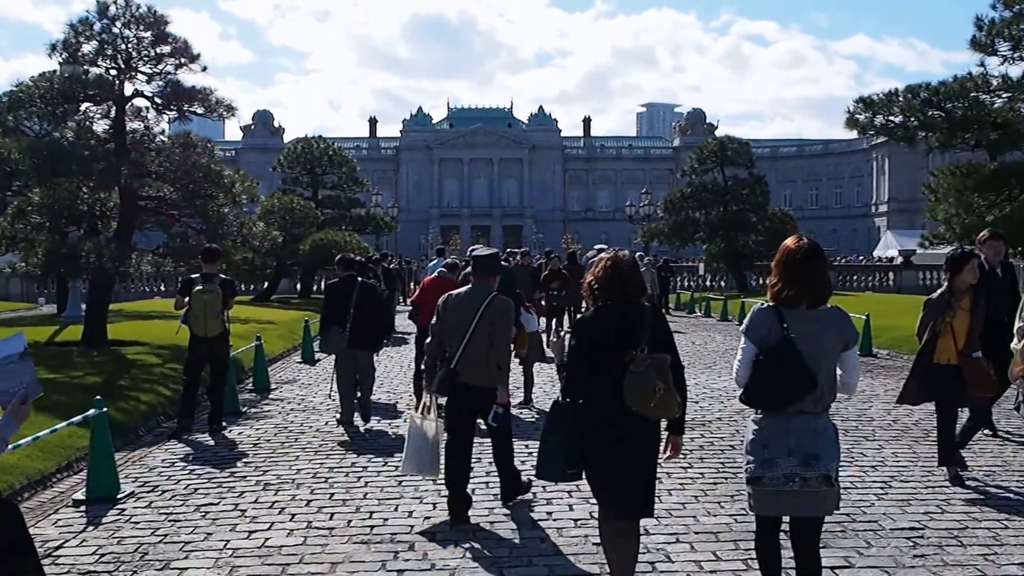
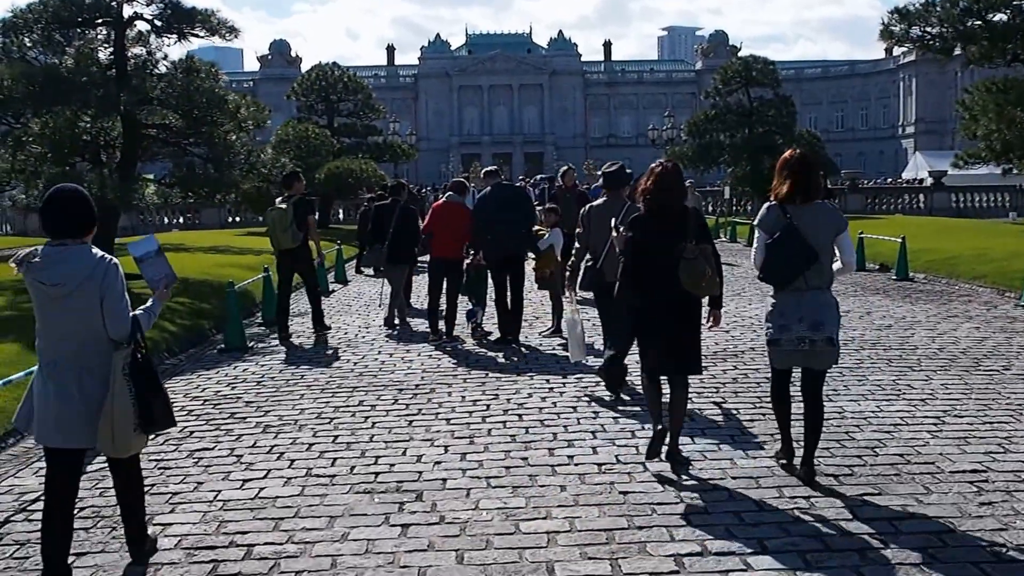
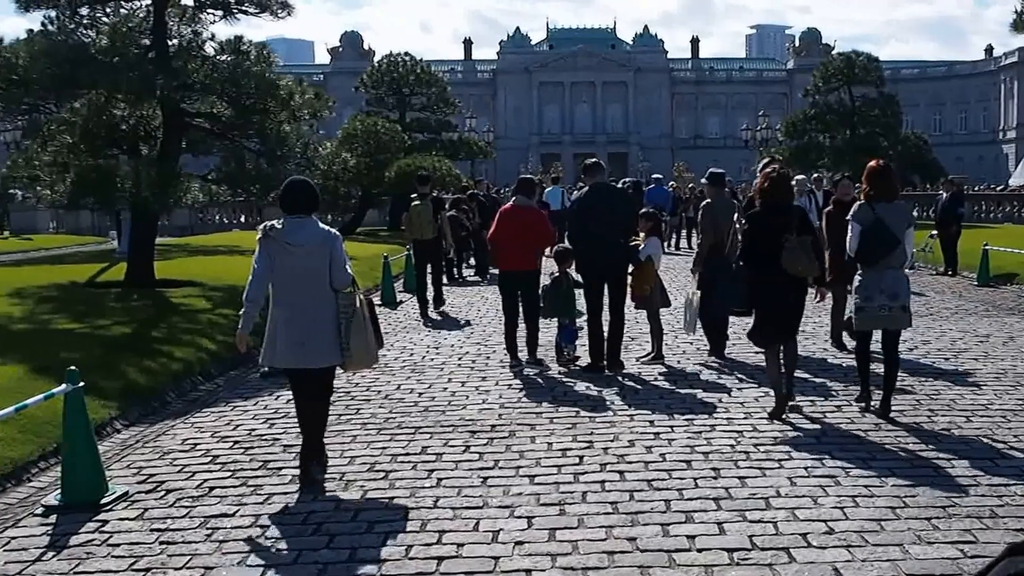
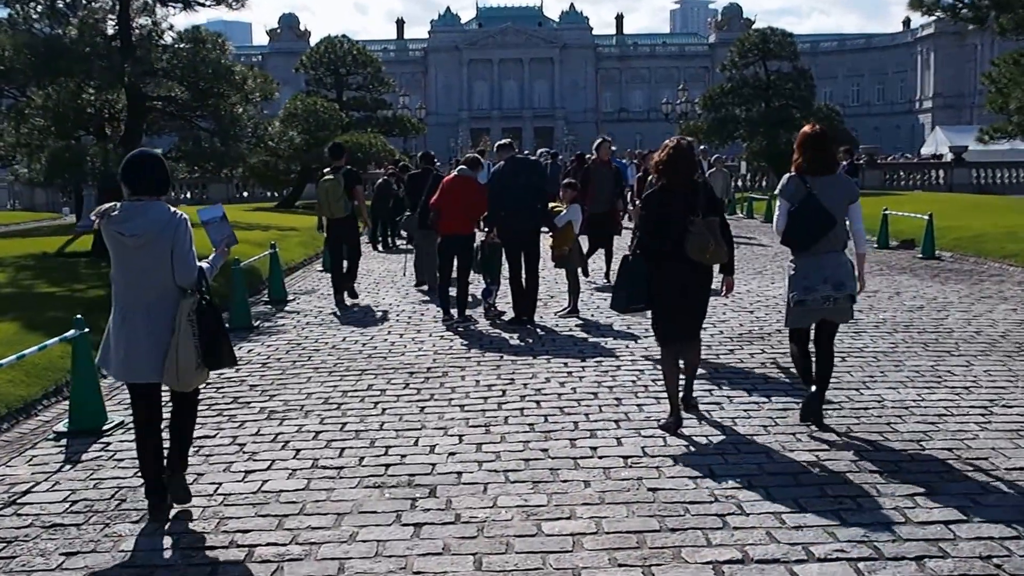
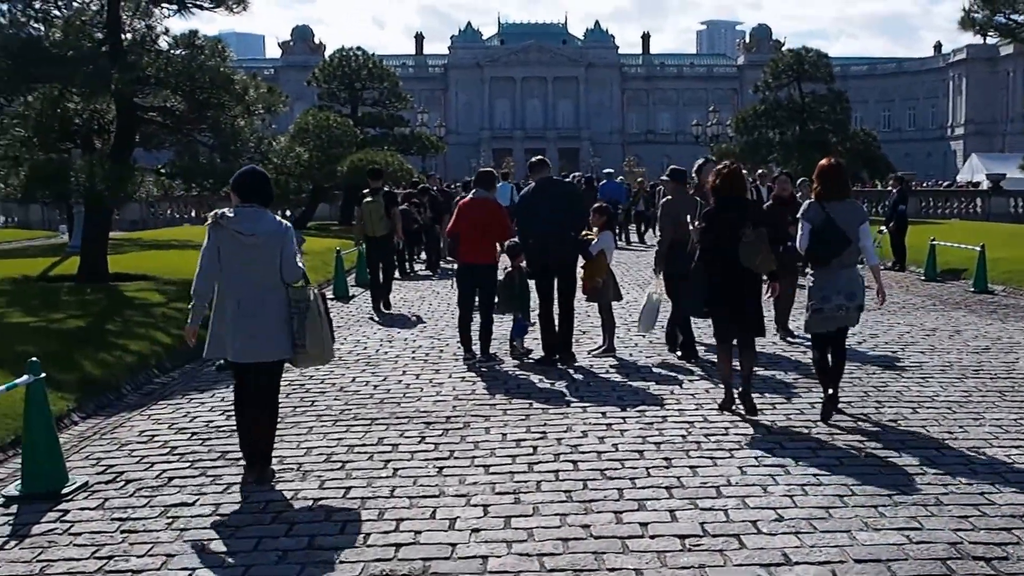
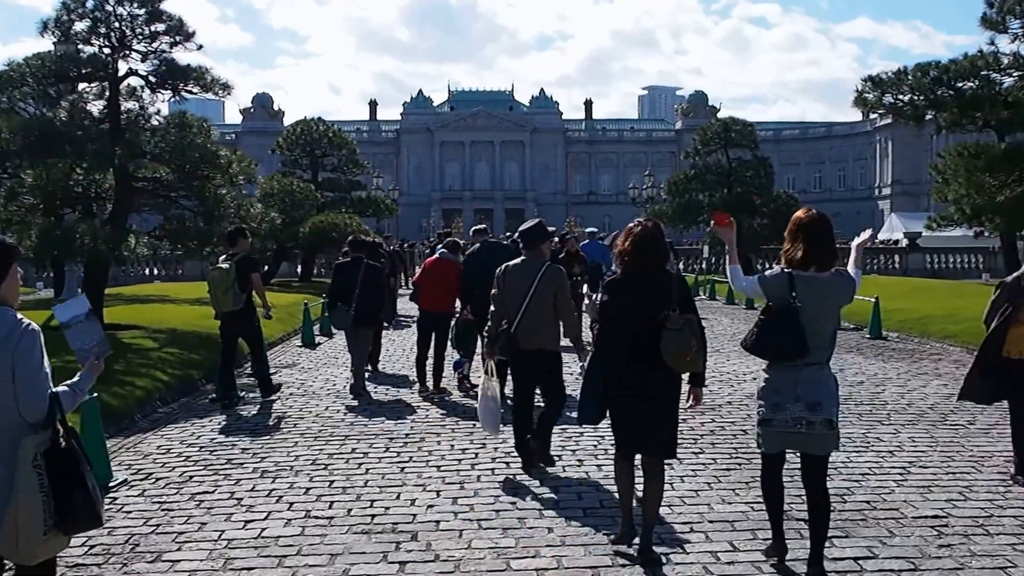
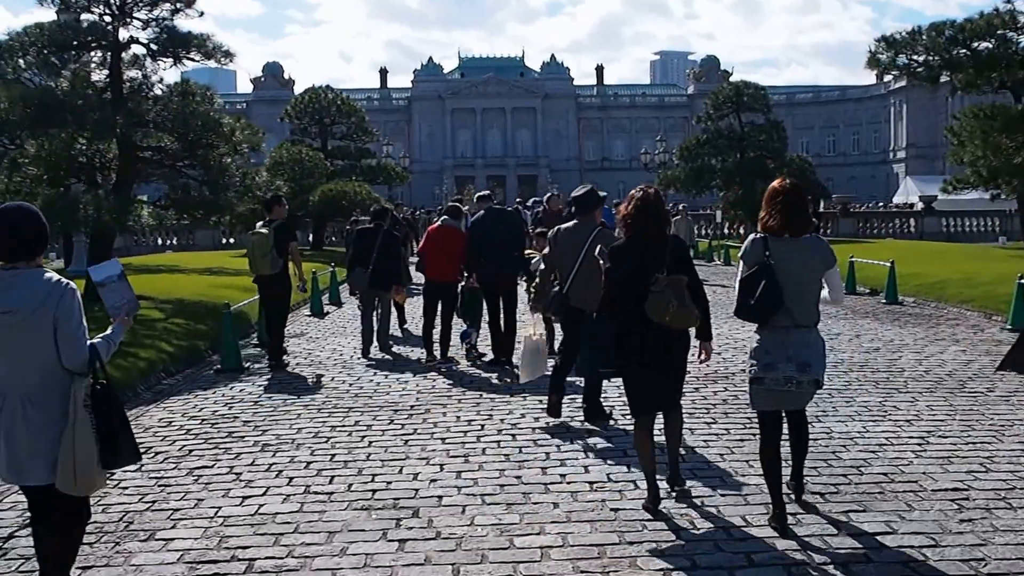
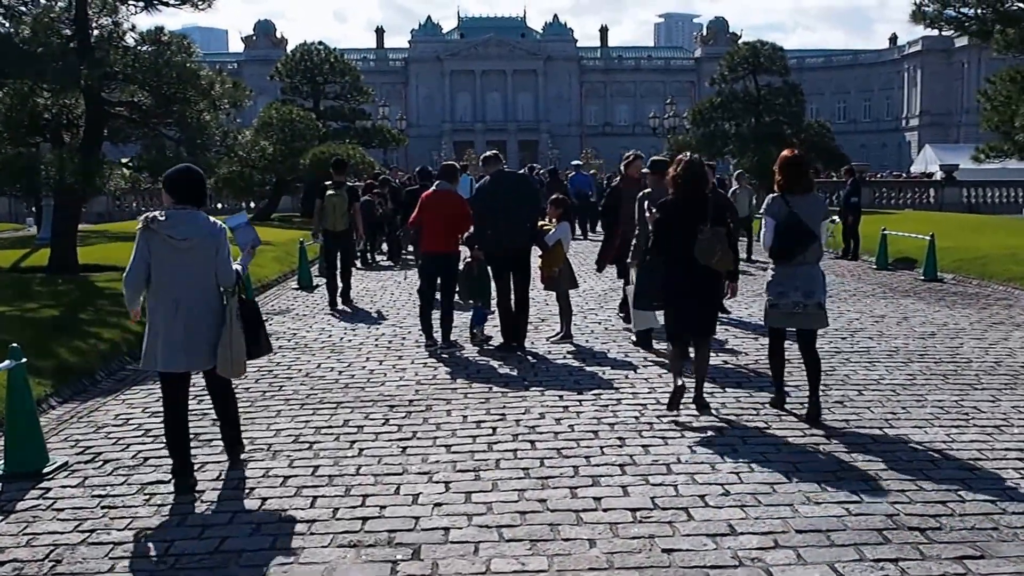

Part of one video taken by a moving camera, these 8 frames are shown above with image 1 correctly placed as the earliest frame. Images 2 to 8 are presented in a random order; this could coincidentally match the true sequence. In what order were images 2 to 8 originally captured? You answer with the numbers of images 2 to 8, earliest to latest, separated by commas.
6, 7, 2, 4, 8, 5, 3
